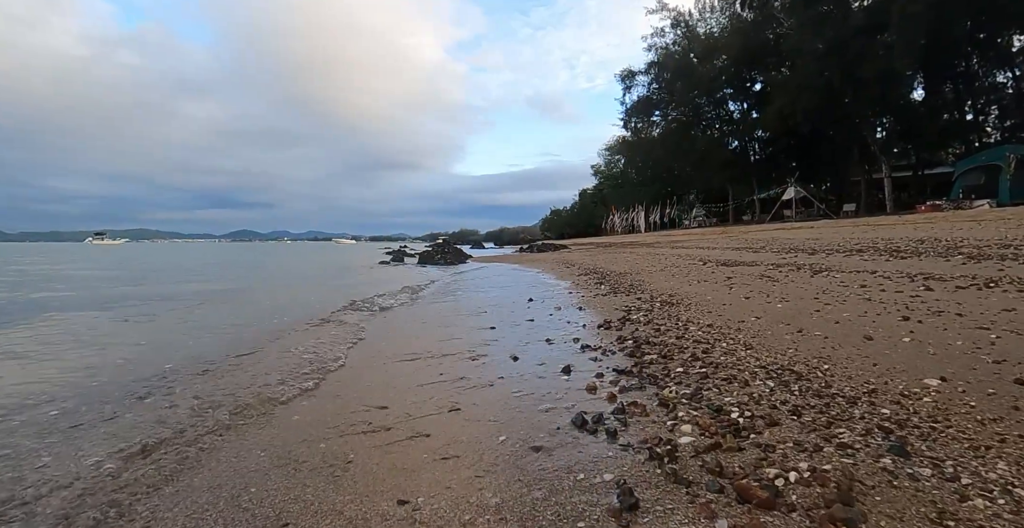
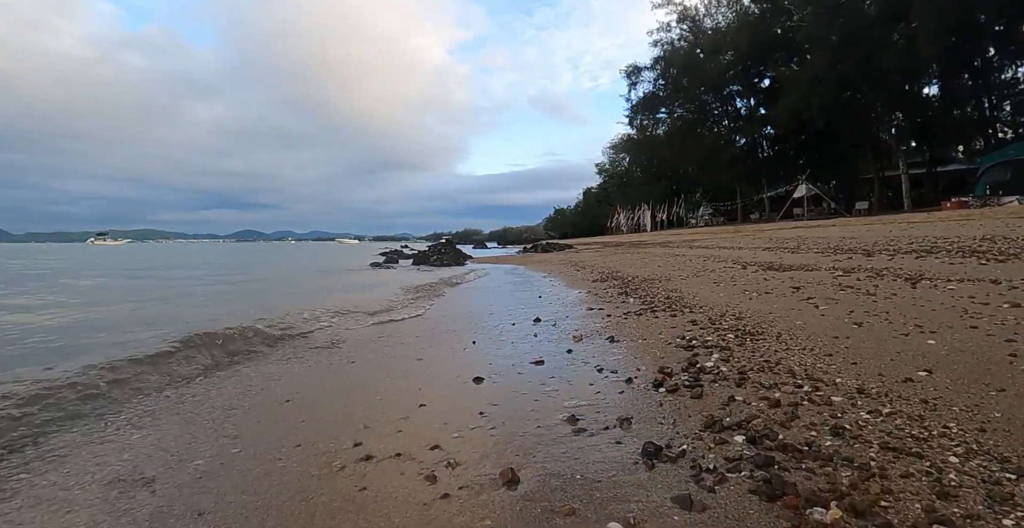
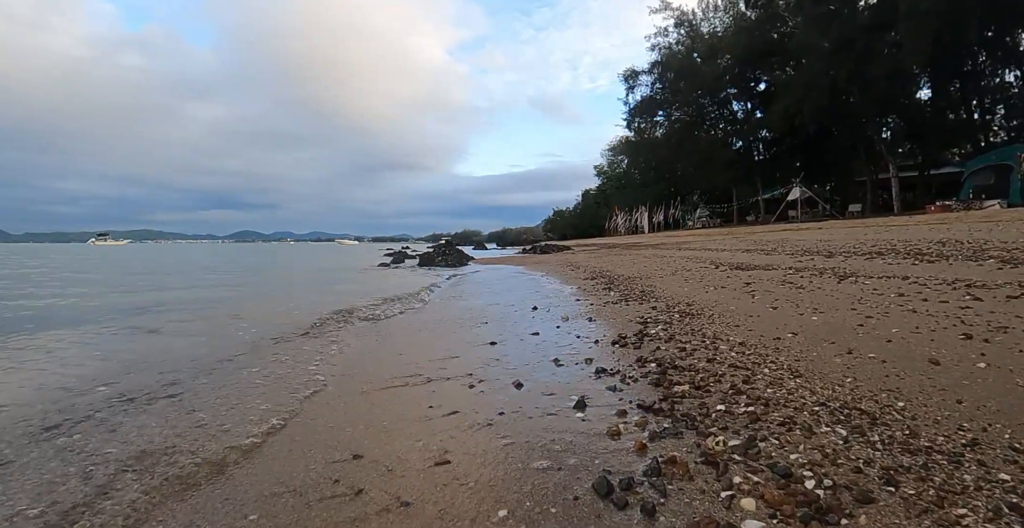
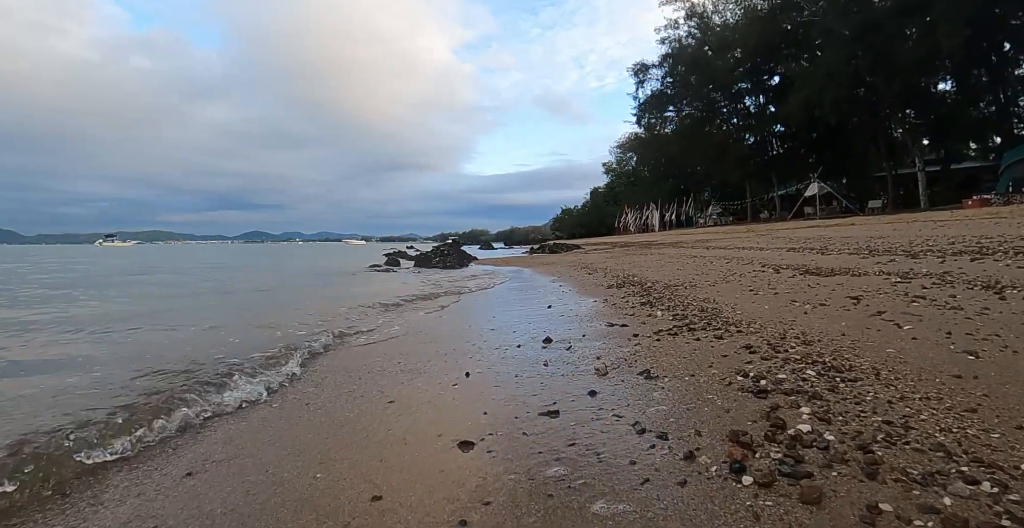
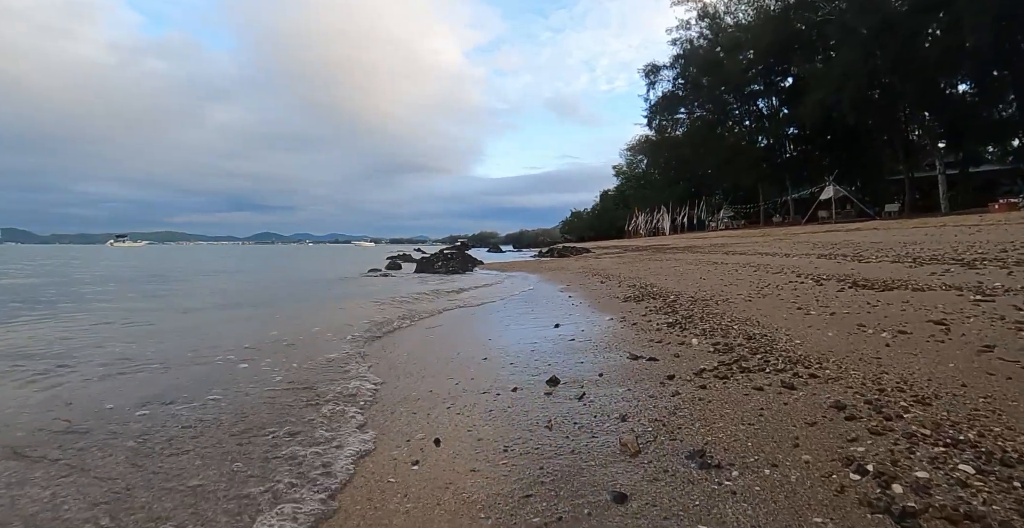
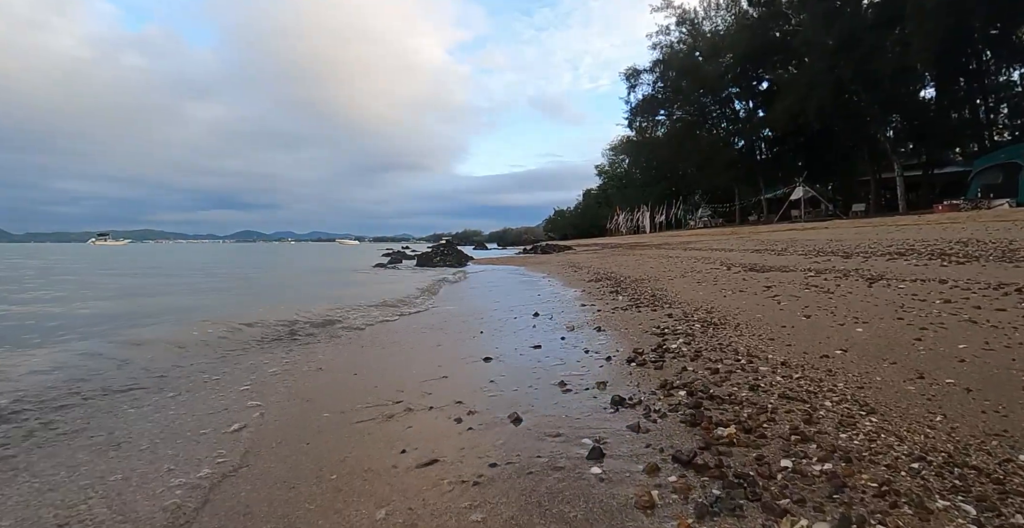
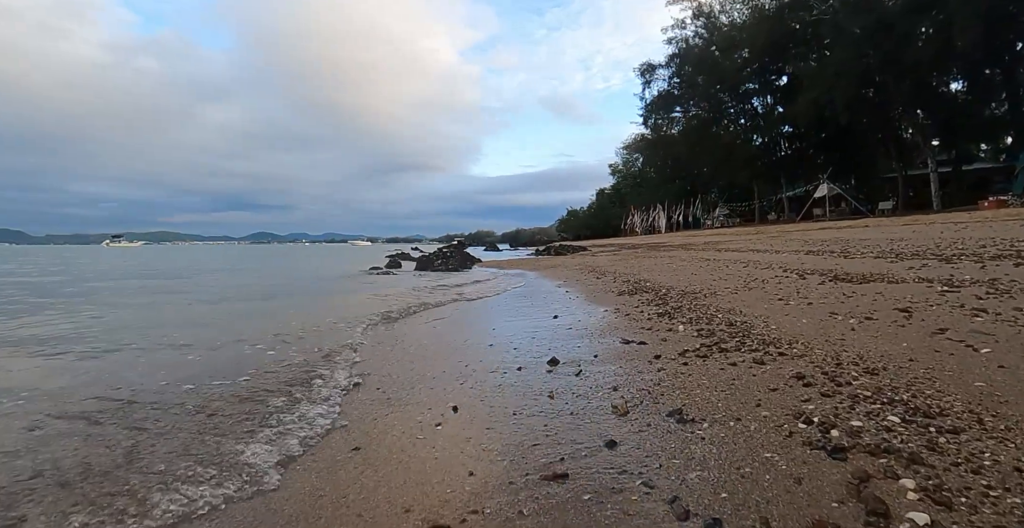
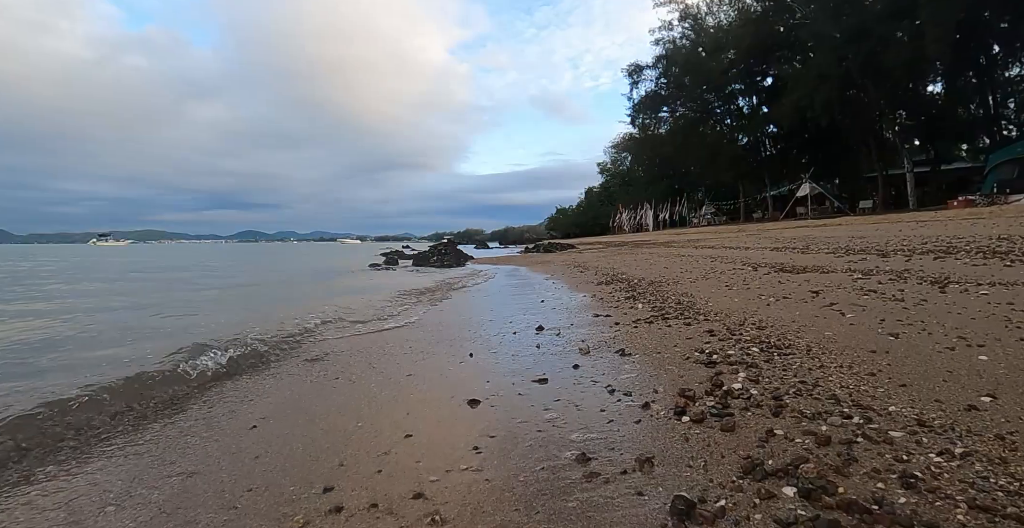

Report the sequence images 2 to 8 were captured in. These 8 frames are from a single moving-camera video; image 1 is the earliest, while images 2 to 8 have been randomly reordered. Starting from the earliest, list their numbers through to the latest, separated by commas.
3, 6, 2, 8, 4, 7, 5
